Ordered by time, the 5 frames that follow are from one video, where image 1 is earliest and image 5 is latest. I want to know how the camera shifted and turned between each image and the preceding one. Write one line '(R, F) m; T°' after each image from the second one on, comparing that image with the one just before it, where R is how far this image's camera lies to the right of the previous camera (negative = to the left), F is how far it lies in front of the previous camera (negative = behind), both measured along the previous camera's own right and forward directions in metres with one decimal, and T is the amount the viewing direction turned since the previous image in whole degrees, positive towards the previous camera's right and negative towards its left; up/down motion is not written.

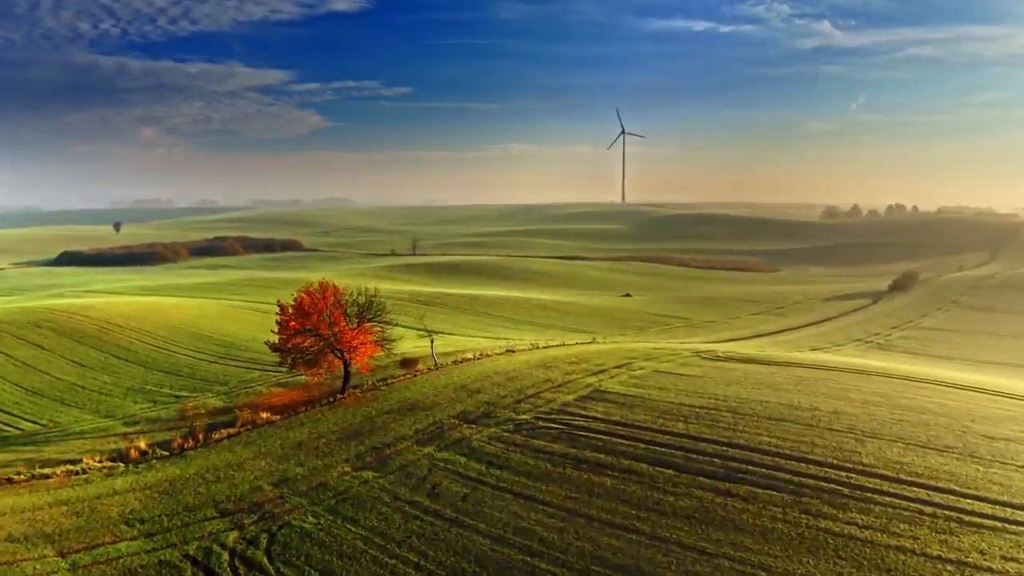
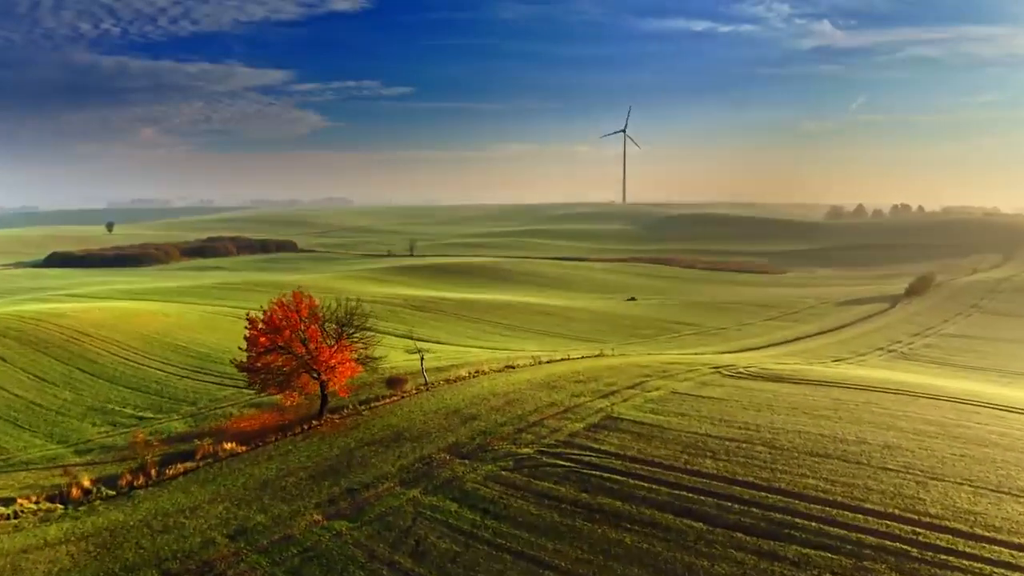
(0.0, +3.6) m; 0°
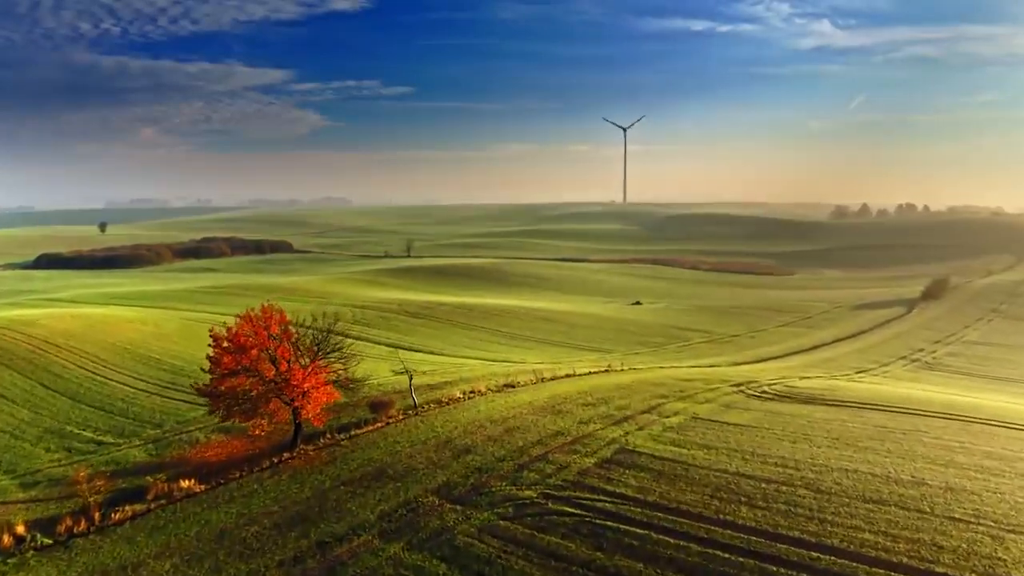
(0.0, +3.3) m; 0°
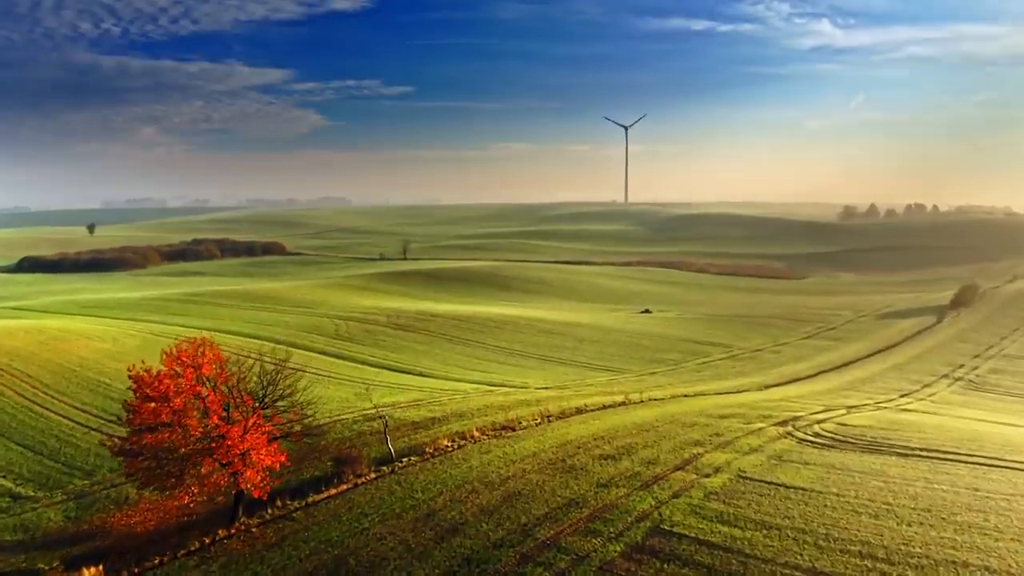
(0.0, +5.1) m; 0°
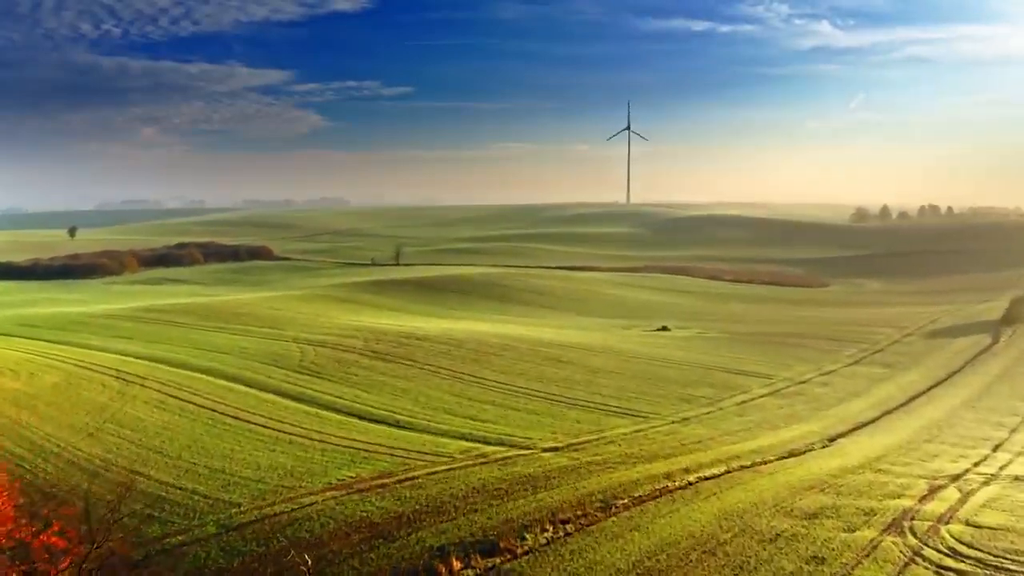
(0.0, +8.0) m; 0°
